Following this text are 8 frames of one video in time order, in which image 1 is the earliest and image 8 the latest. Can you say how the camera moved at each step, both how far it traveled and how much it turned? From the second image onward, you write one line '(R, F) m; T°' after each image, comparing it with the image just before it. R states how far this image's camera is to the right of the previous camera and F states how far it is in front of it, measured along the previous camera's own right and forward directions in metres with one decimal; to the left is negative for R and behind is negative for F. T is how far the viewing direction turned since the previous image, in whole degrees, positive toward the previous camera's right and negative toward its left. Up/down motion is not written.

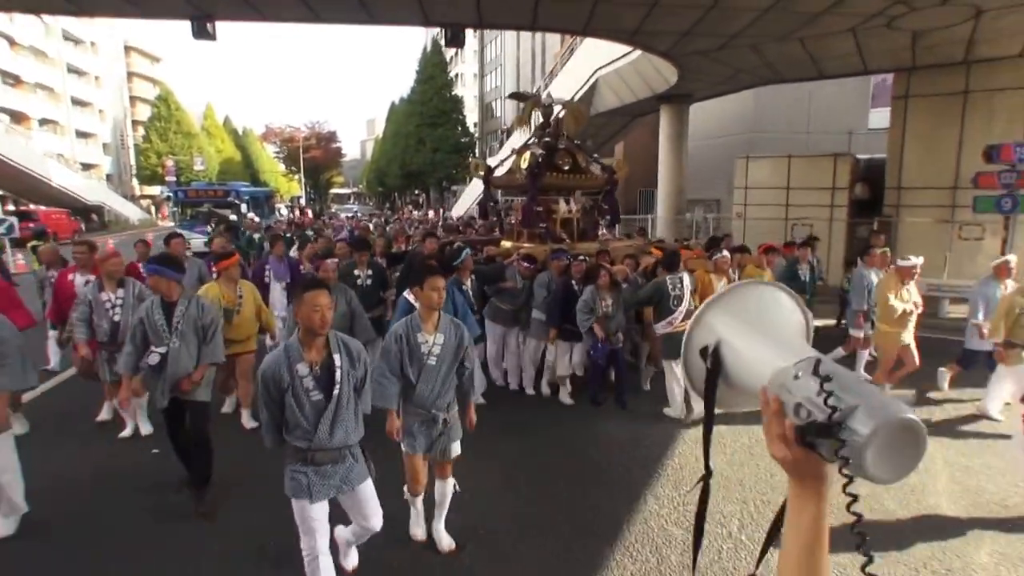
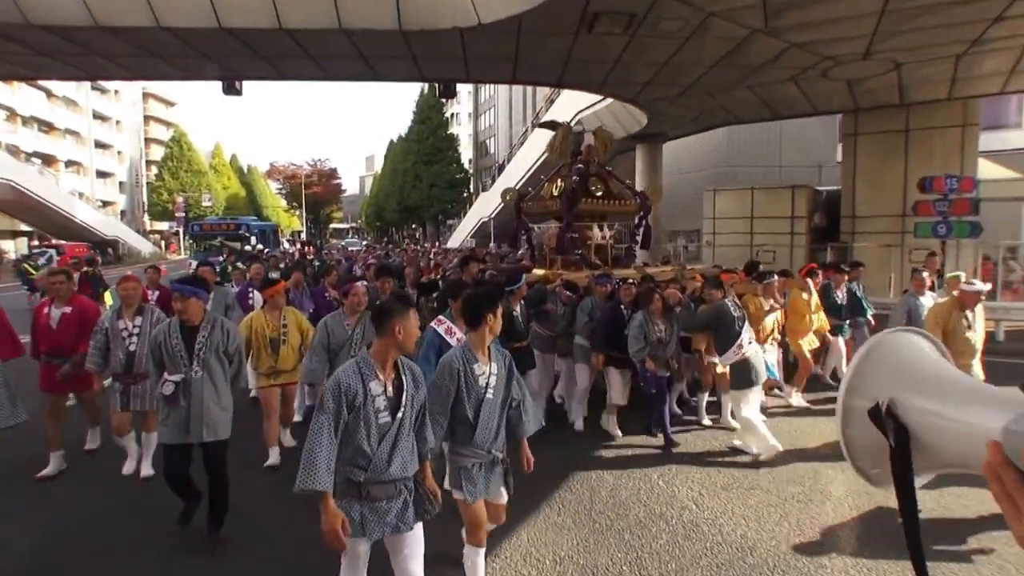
(+0.2, -1.2) m; 0°
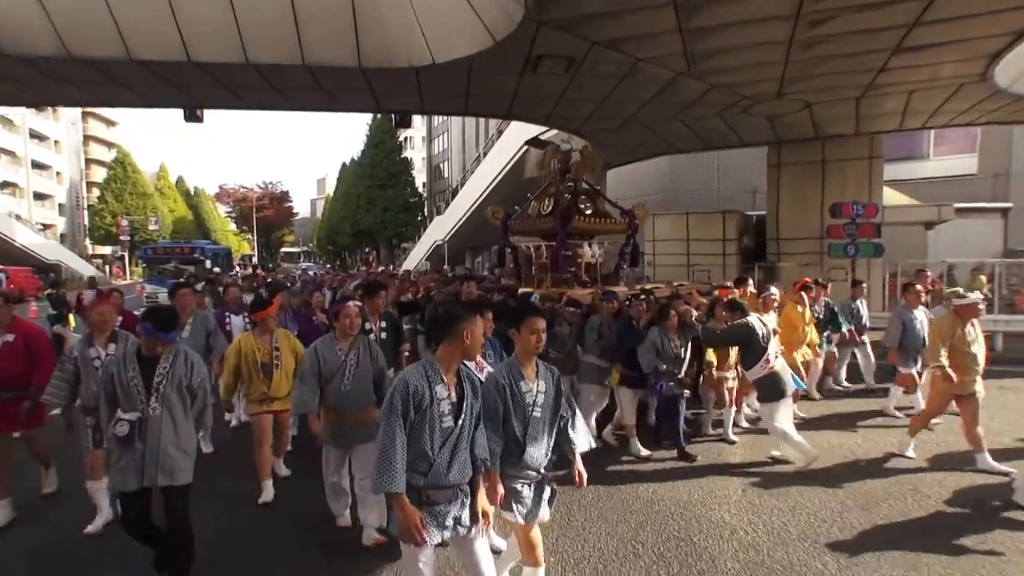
(0.0, -0.7) m; +4°
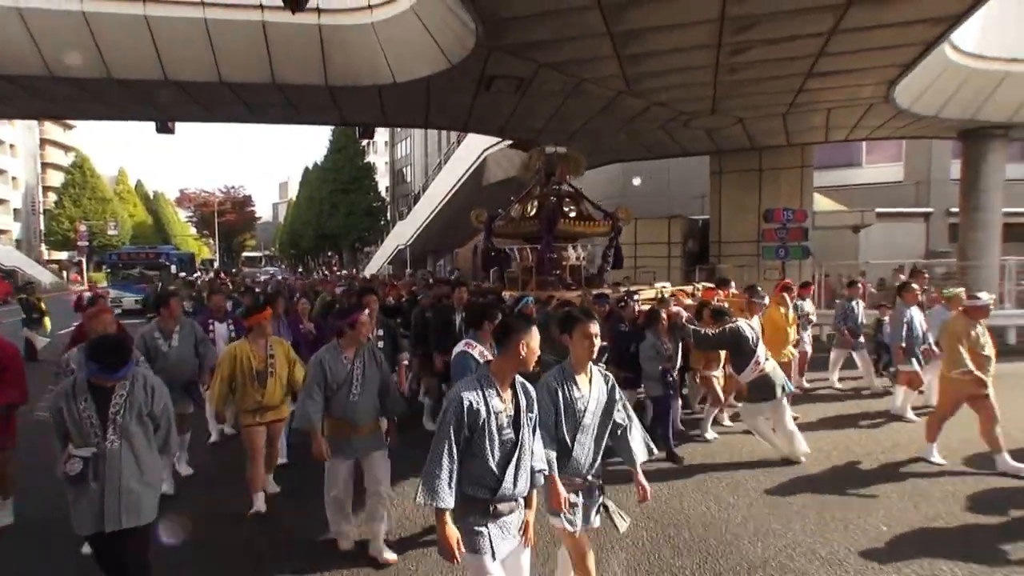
(+0.1, -0.8) m; +3°
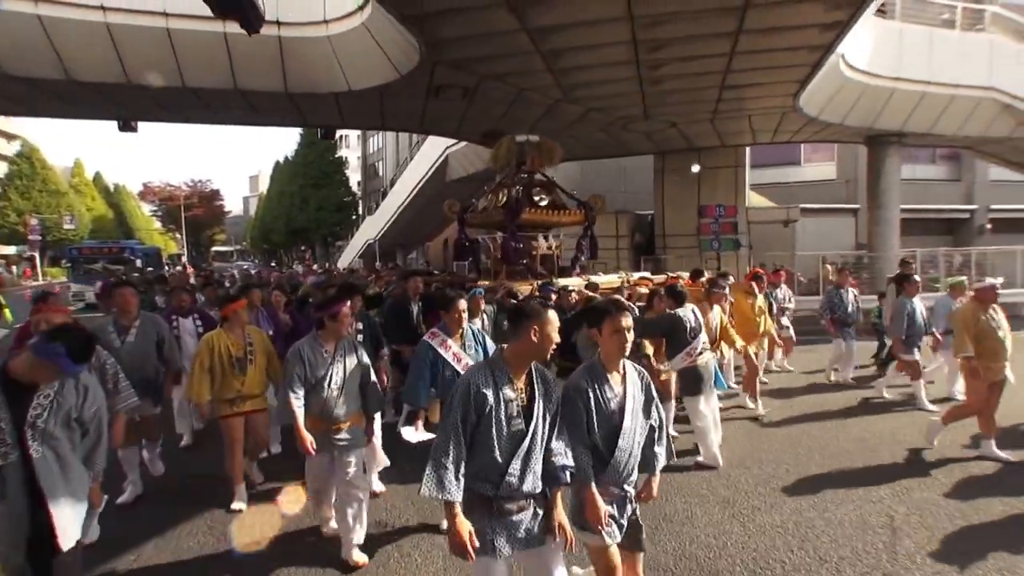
(+0.5, -1.0) m; +2°
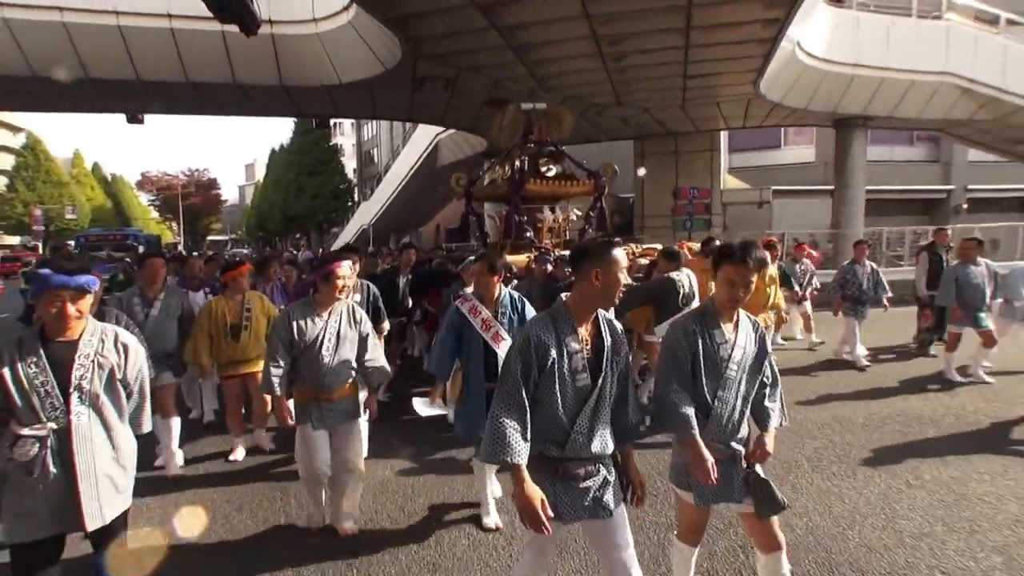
(+0.3, -0.8) m; 0°
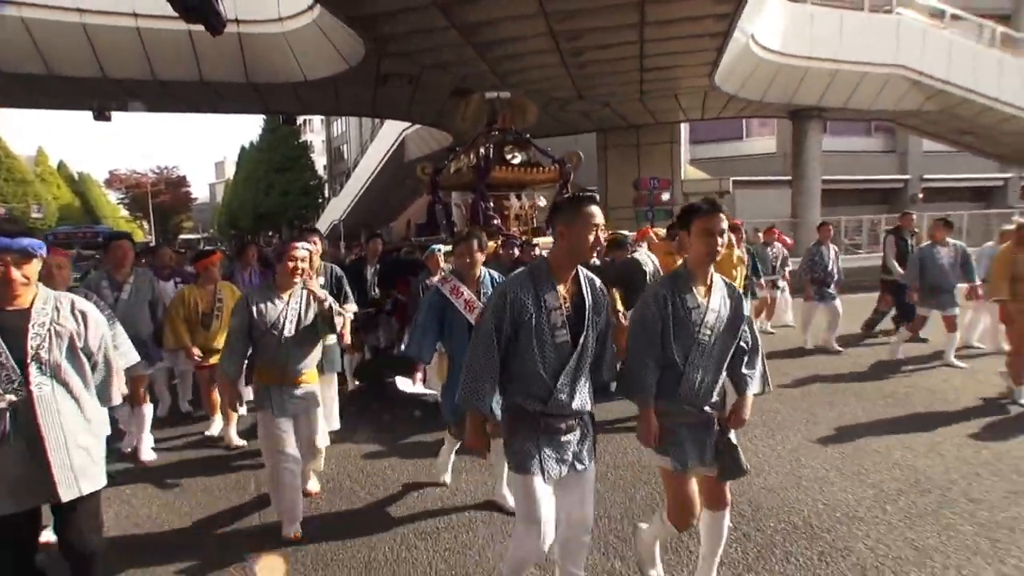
(+0.2, -0.3) m; +2°
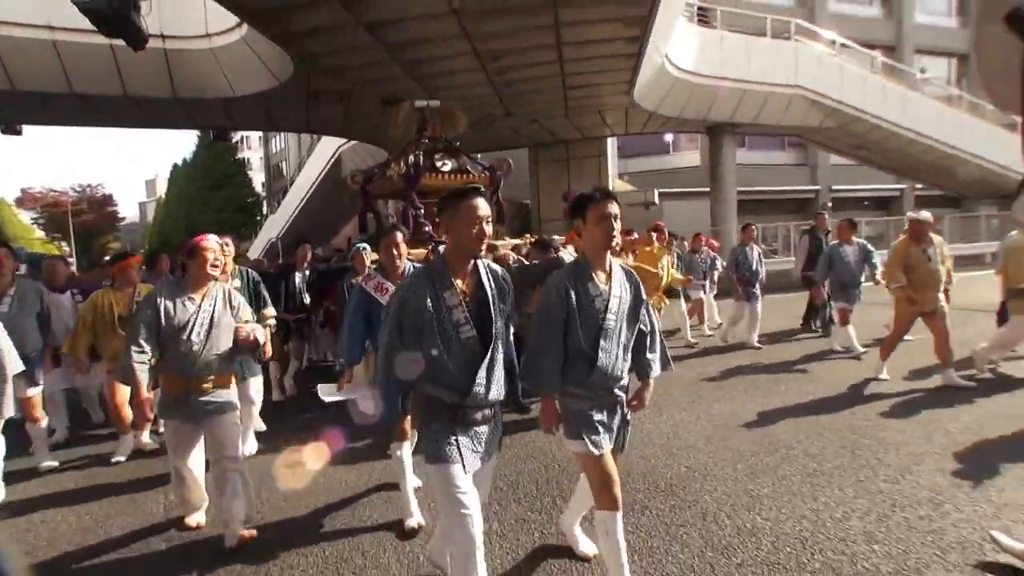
(+0.2, -0.4) m; +5°
